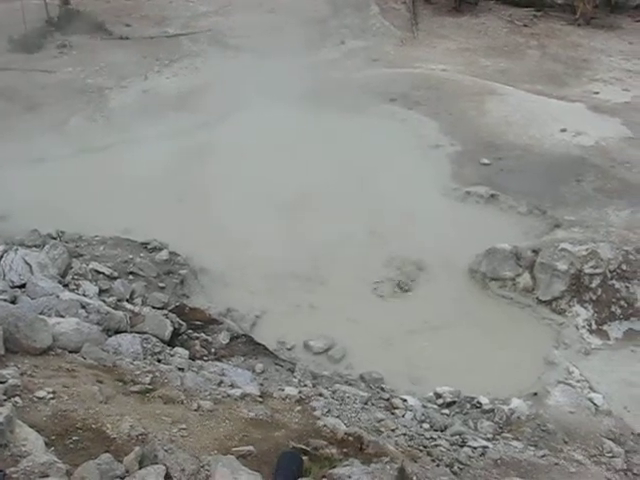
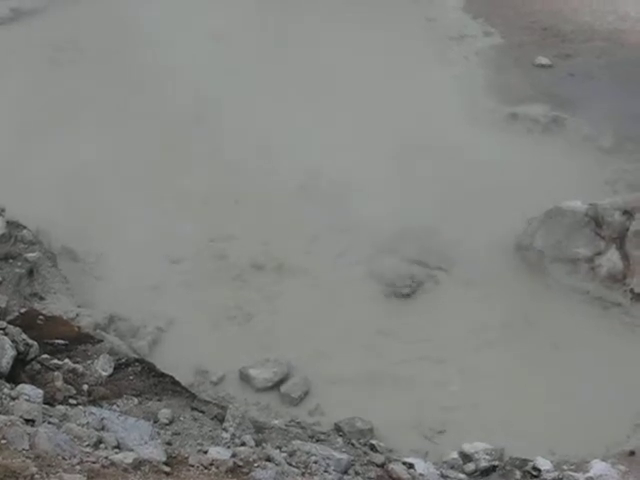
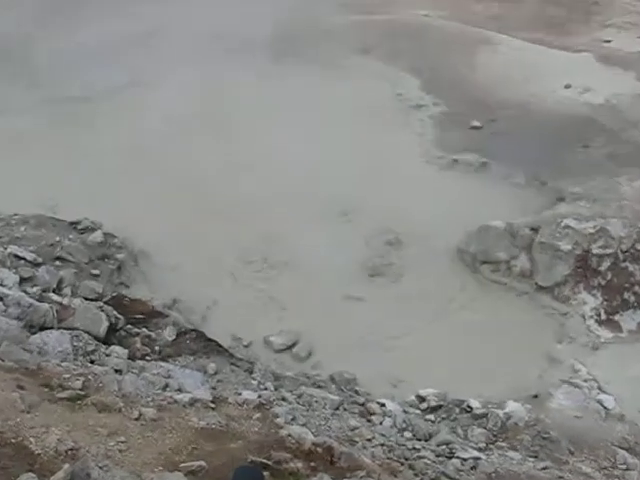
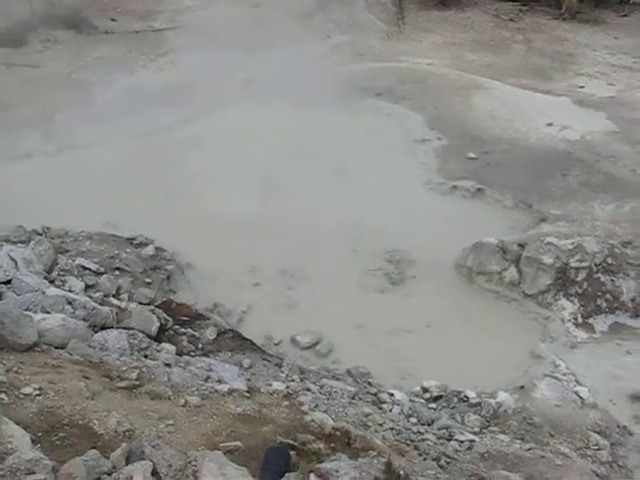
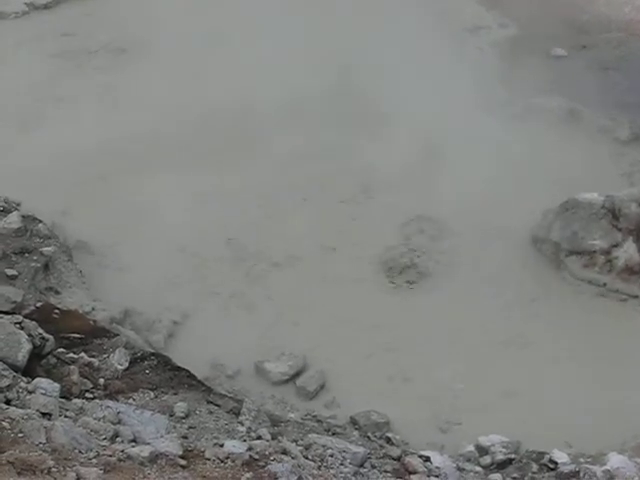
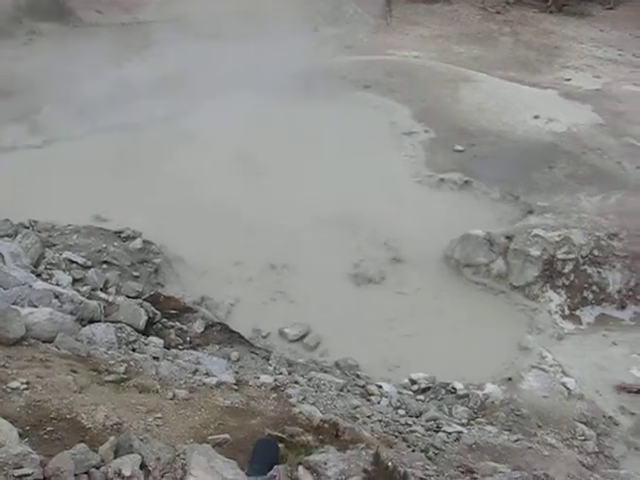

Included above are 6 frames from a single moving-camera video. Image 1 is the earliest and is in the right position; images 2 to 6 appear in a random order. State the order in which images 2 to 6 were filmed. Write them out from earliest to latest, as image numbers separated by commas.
4, 6, 3, 2, 5
